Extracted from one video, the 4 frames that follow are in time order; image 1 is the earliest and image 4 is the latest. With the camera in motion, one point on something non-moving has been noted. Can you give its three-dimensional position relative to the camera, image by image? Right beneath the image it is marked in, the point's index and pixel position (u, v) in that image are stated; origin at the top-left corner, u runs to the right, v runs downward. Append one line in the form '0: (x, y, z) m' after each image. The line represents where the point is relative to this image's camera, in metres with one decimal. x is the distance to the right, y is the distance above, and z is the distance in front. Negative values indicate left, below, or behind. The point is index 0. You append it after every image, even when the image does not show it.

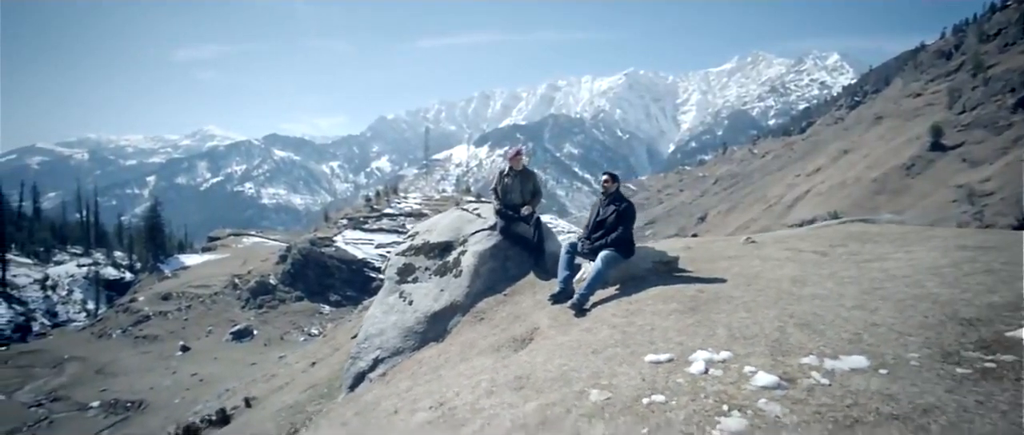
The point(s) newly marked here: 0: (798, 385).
0: (+3.9, -2.3, +8.9) m
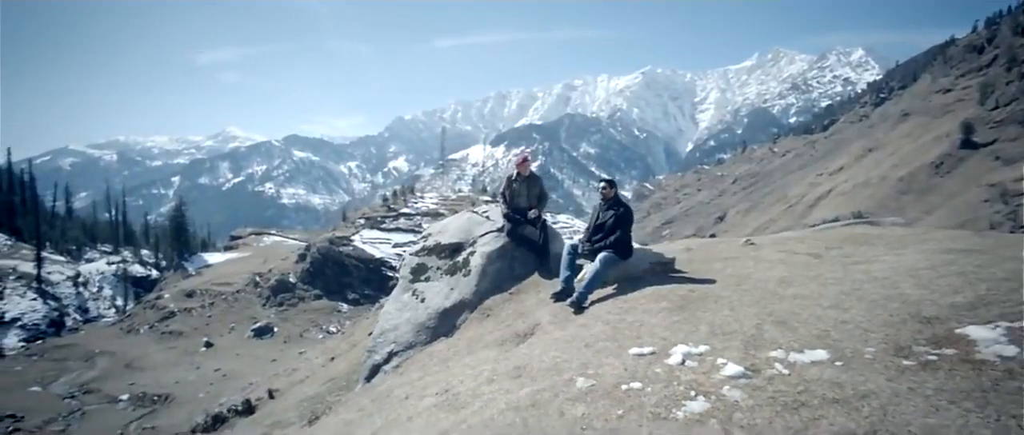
0: (+3.9, -2.4, +10.0) m
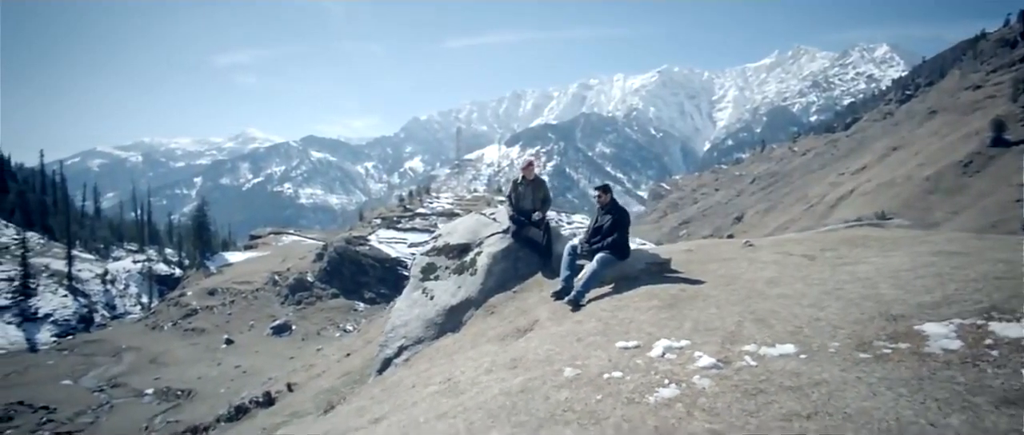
0: (+3.7, -2.5, +11.0) m
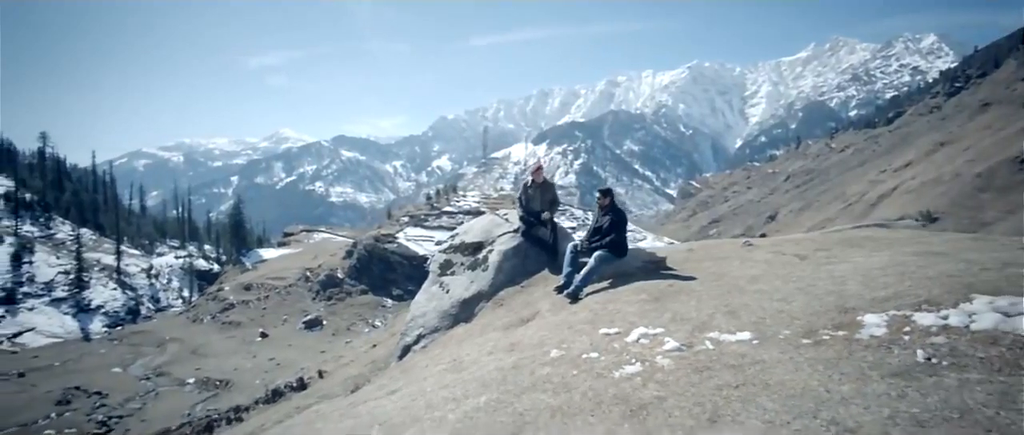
0: (+3.6, -2.6, +12.9) m
